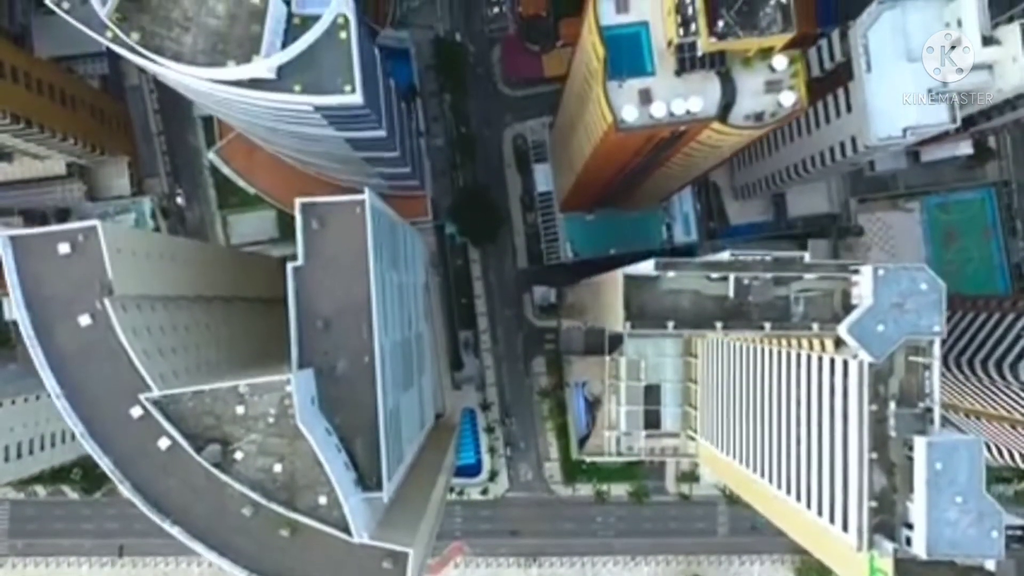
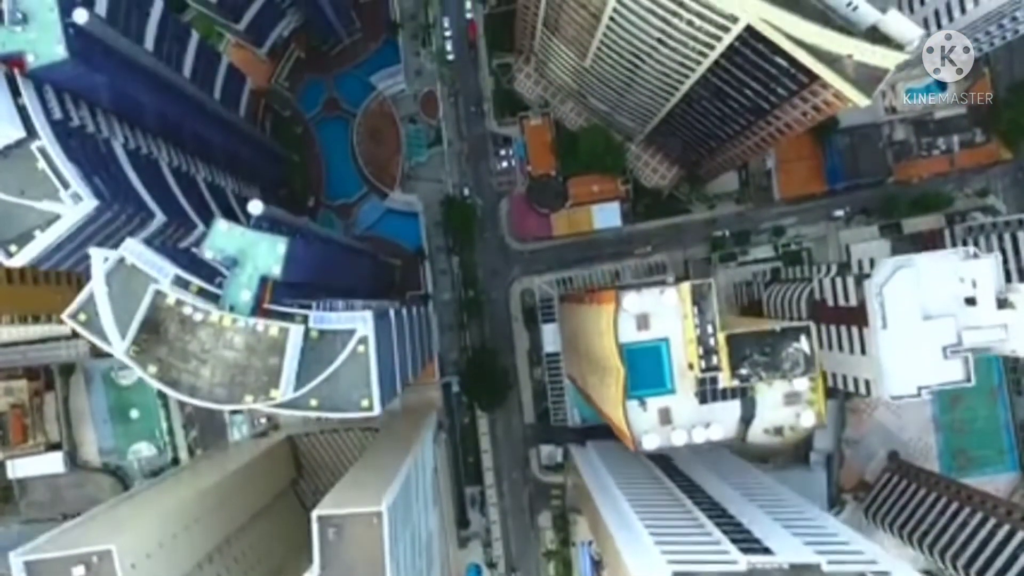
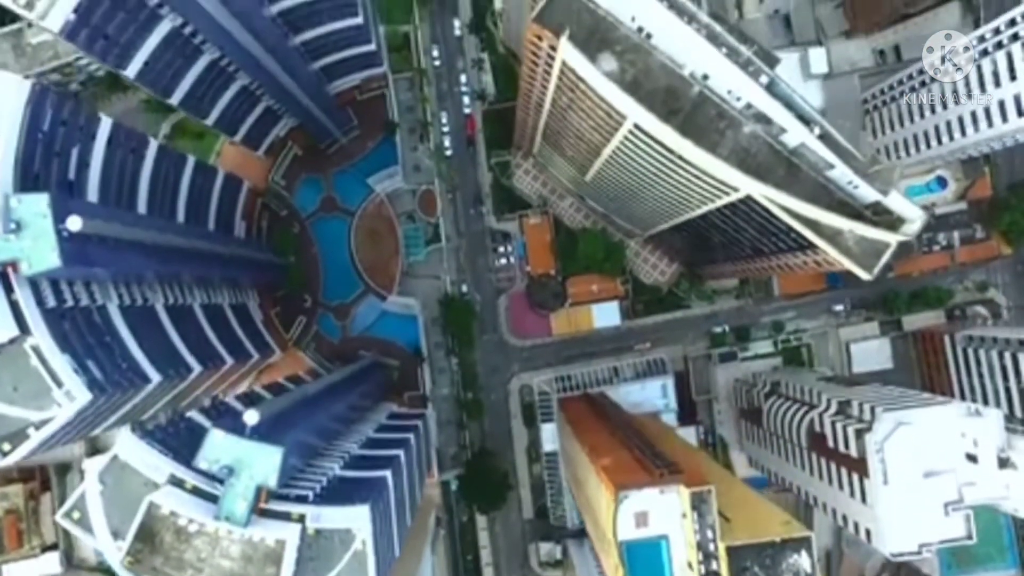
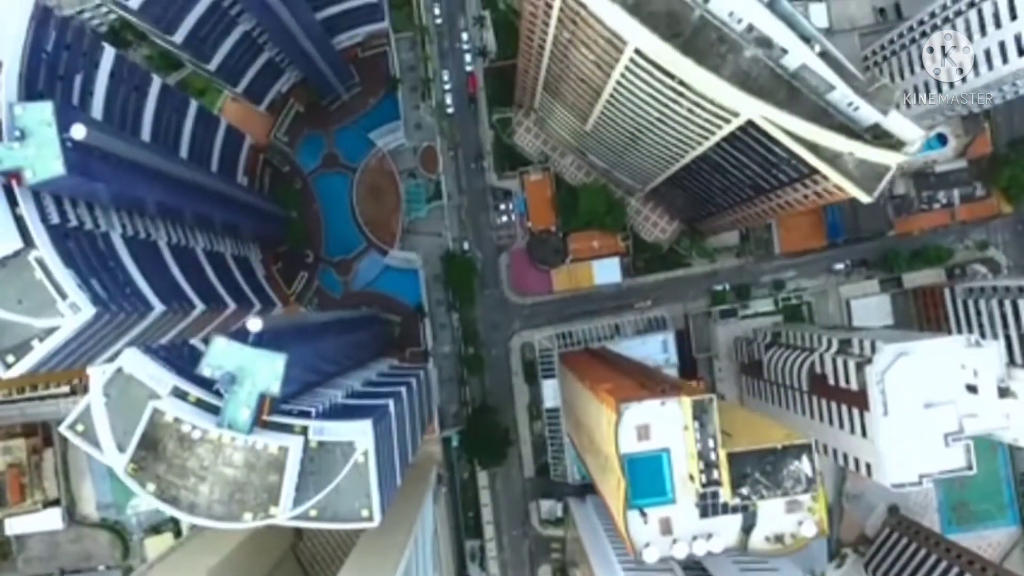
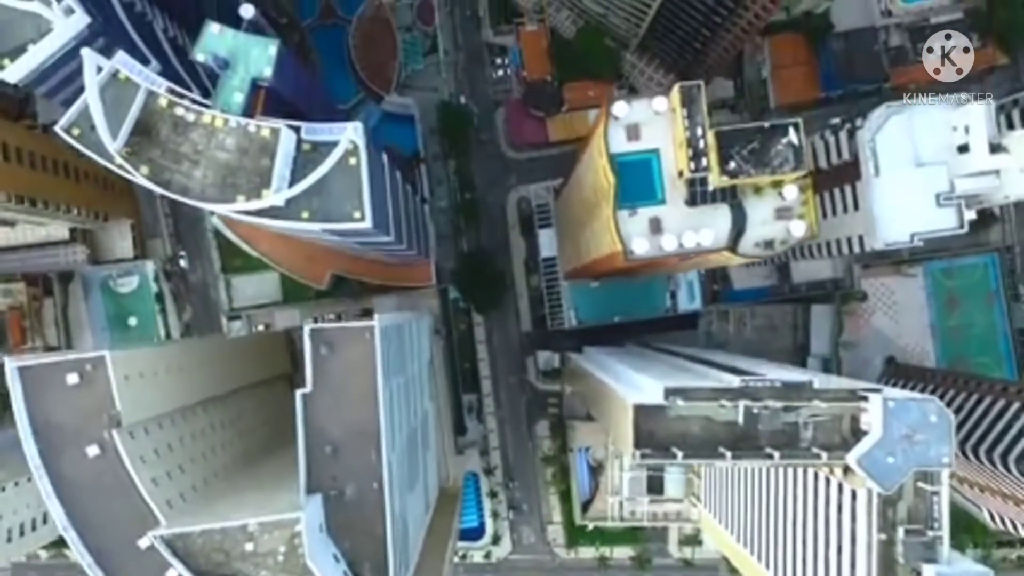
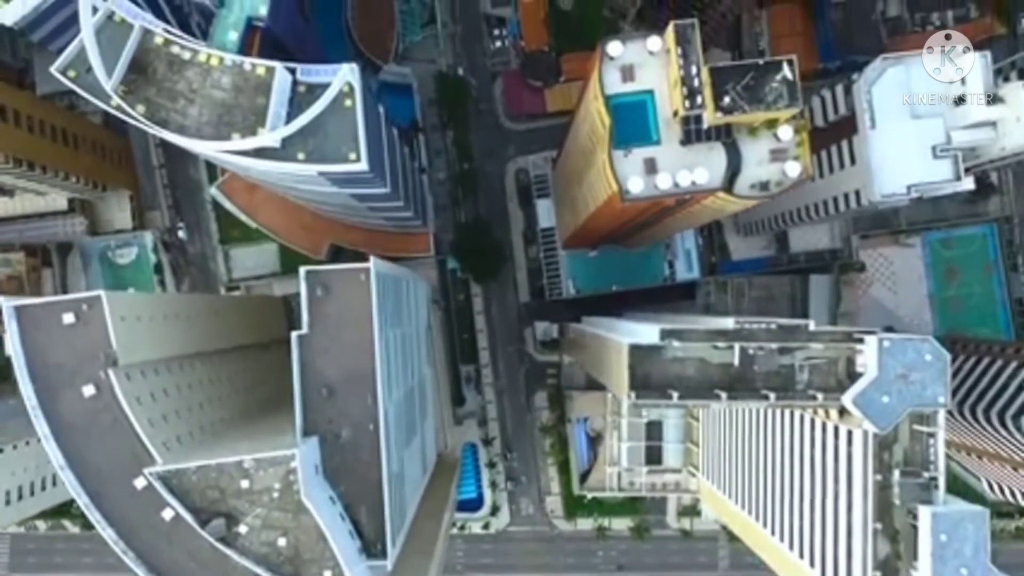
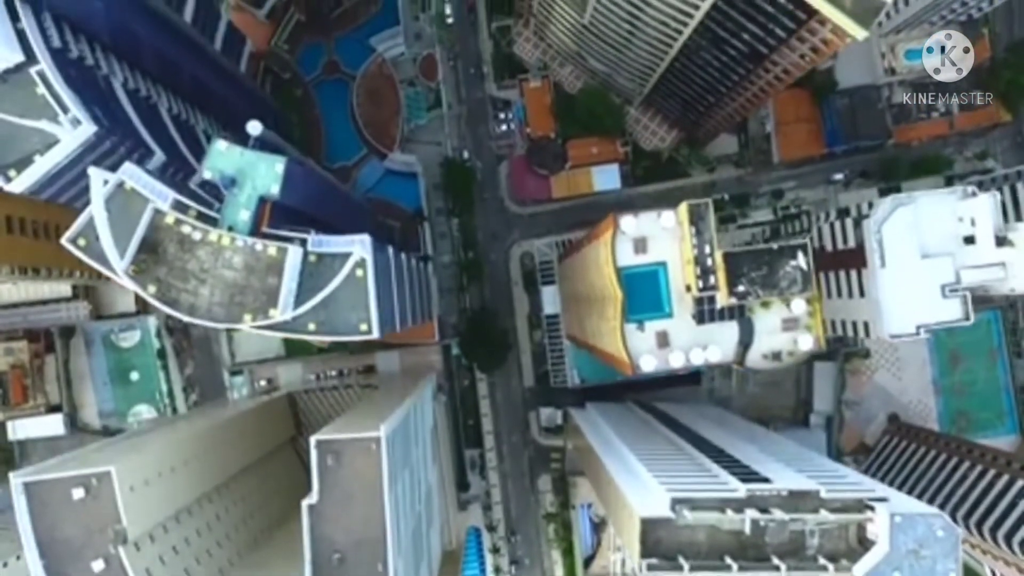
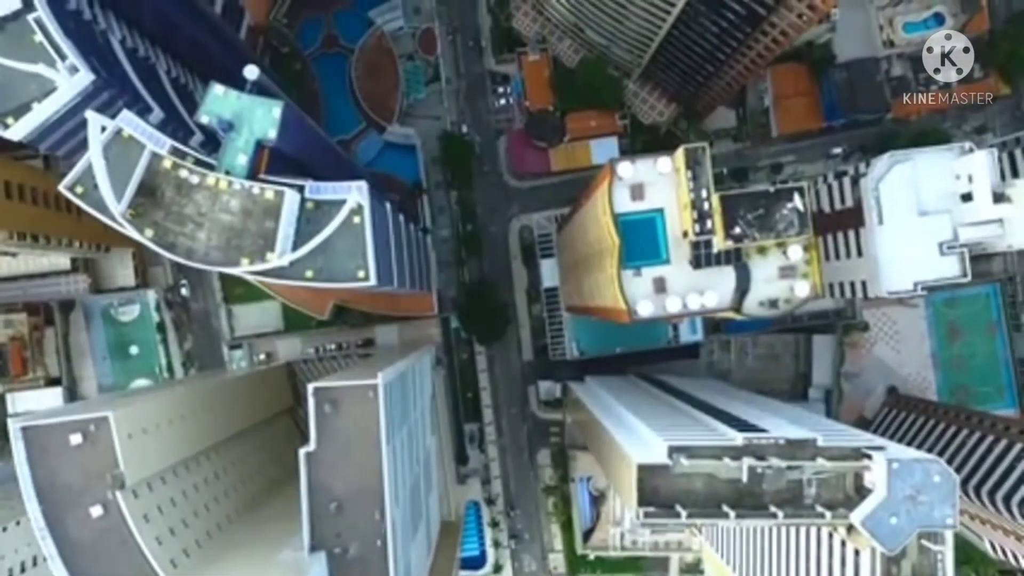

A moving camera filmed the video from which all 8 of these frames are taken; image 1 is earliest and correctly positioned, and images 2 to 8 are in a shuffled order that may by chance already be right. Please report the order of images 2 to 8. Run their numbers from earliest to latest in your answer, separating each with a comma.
6, 5, 8, 7, 2, 4, 3
